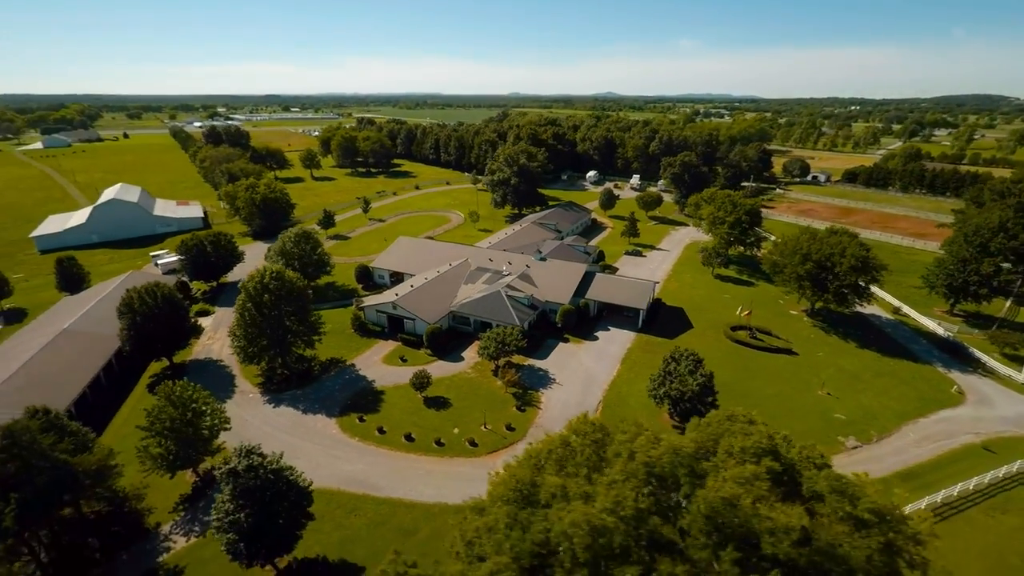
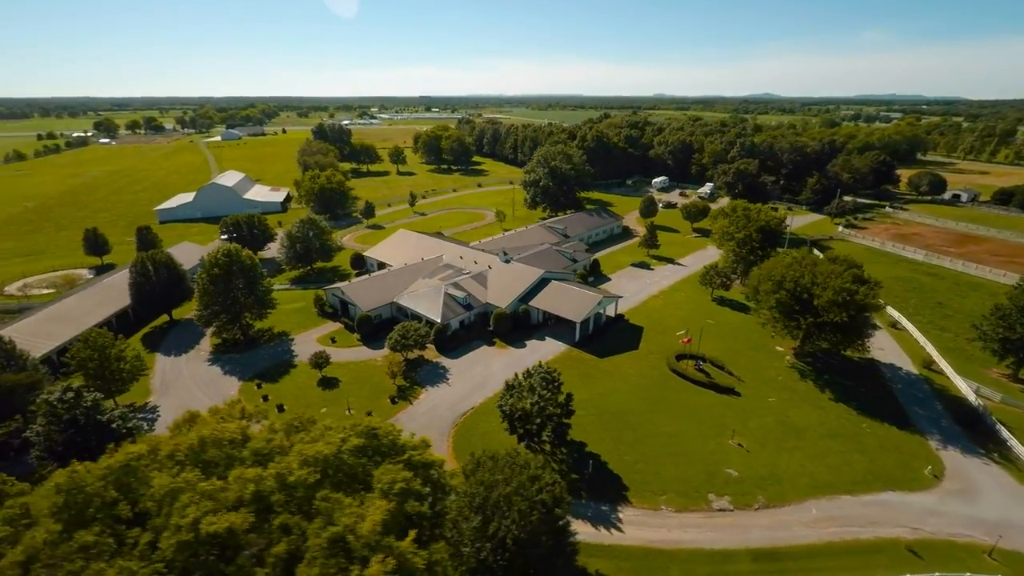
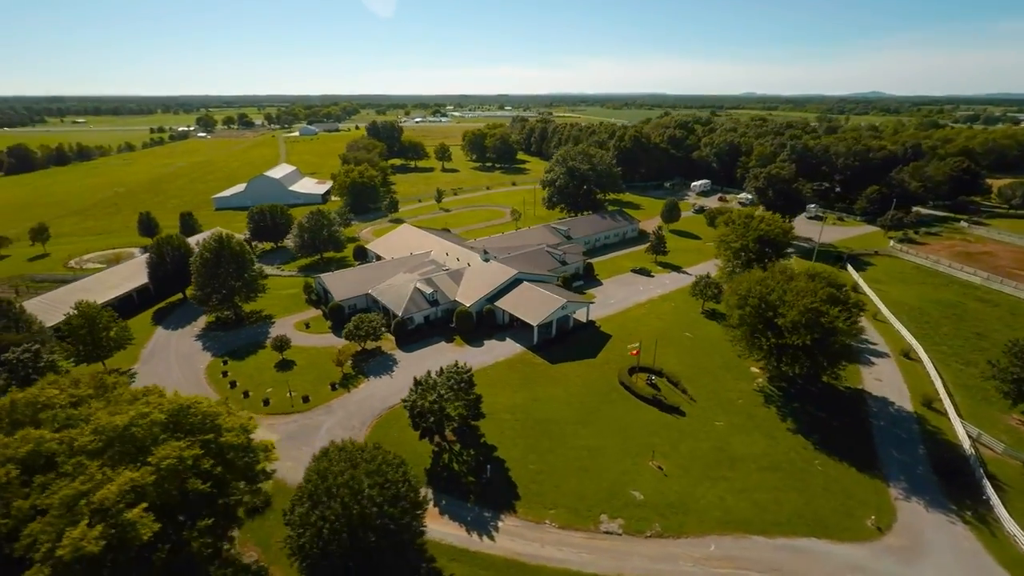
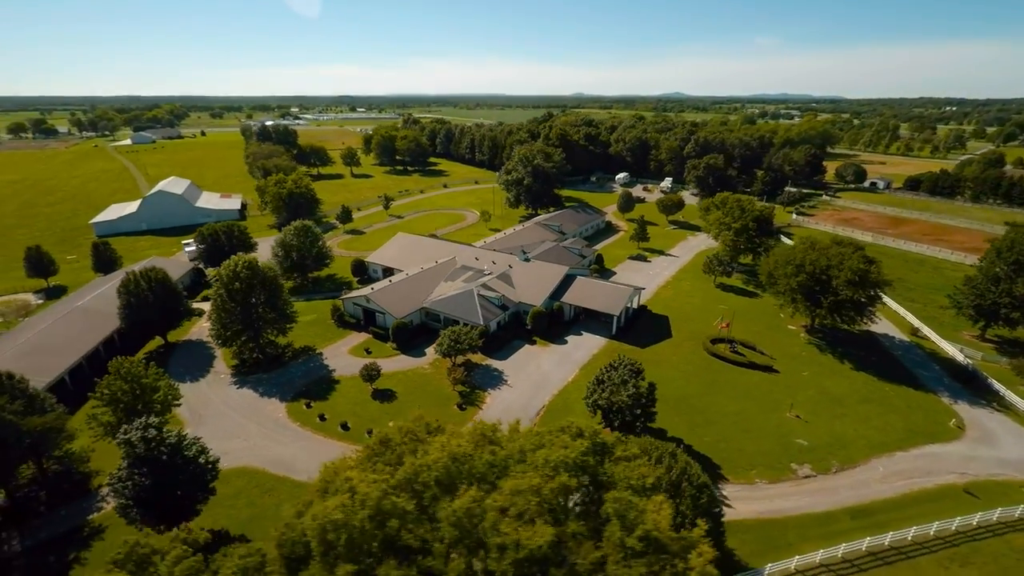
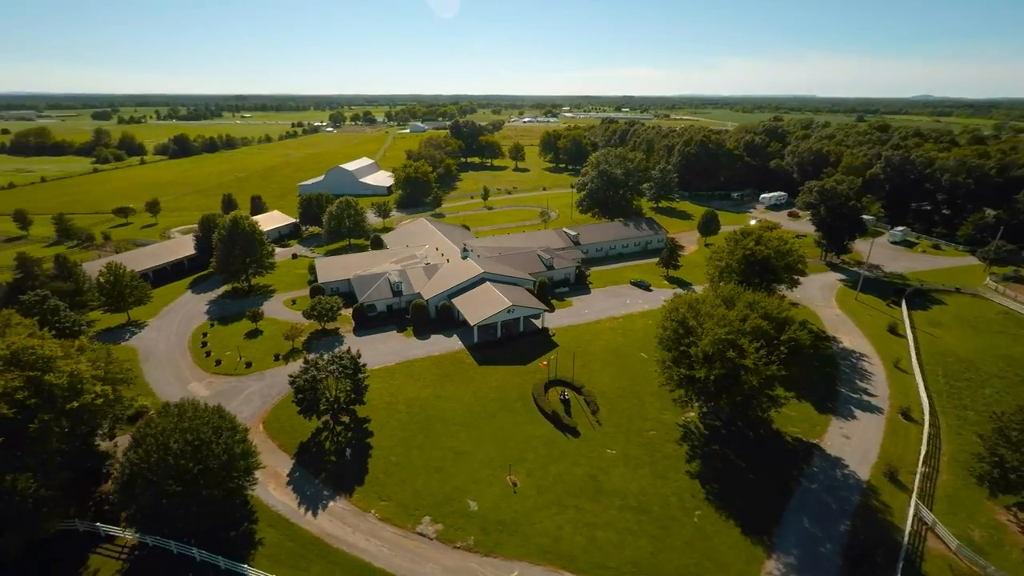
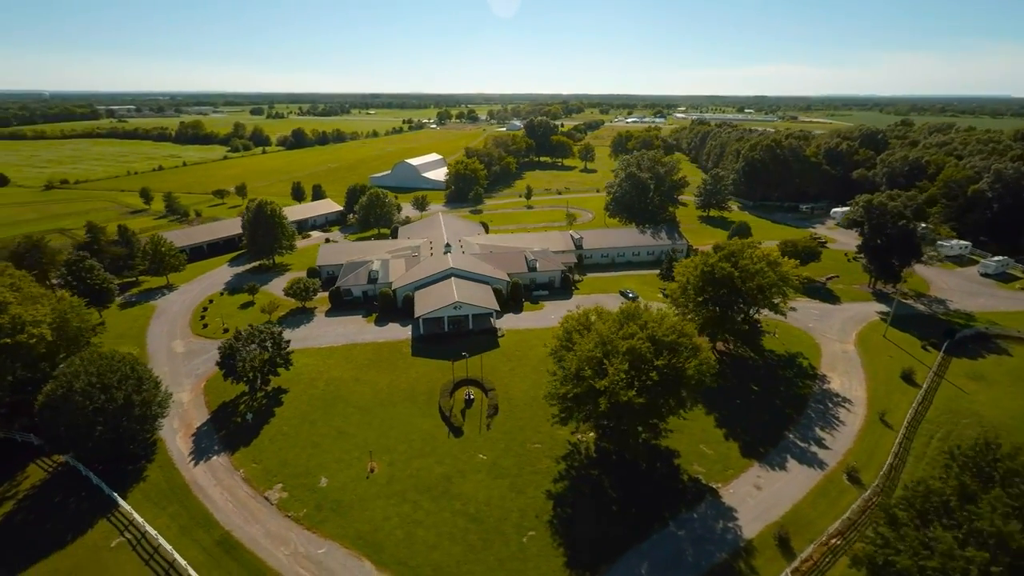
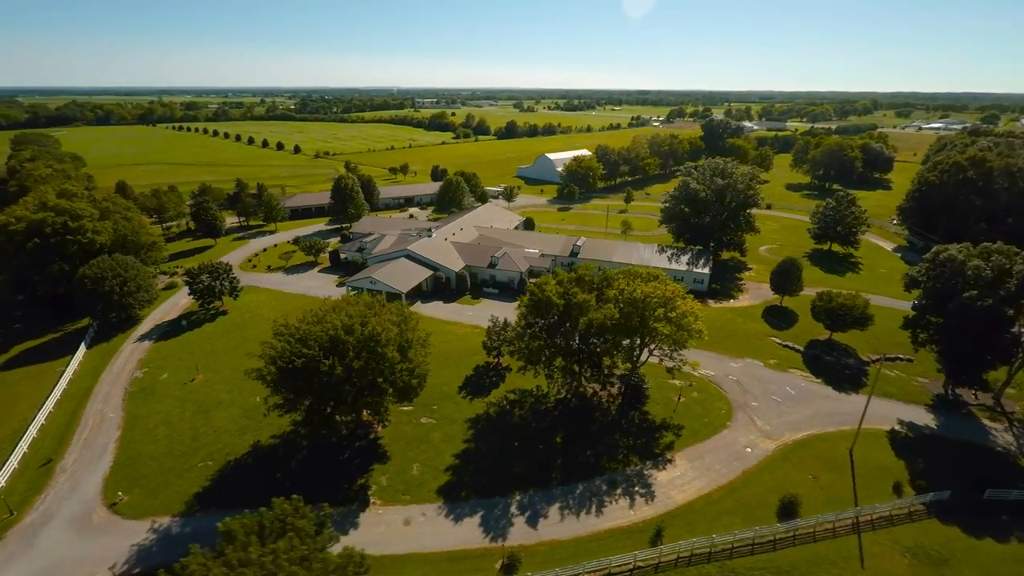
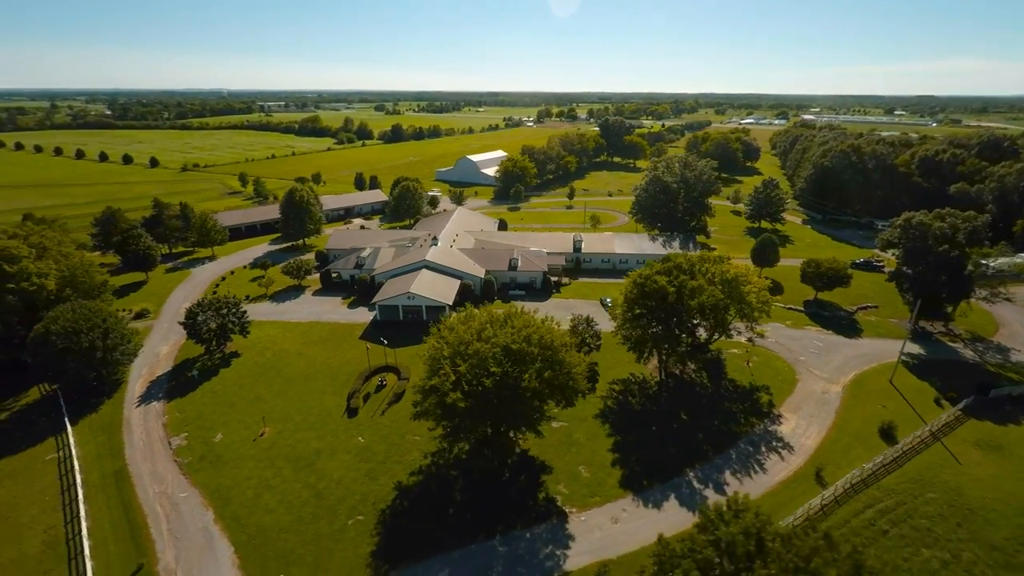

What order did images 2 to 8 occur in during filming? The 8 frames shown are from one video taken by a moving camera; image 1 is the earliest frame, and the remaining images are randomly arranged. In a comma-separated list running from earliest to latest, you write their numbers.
4, 2, 3, 5, 6, 8, 7
